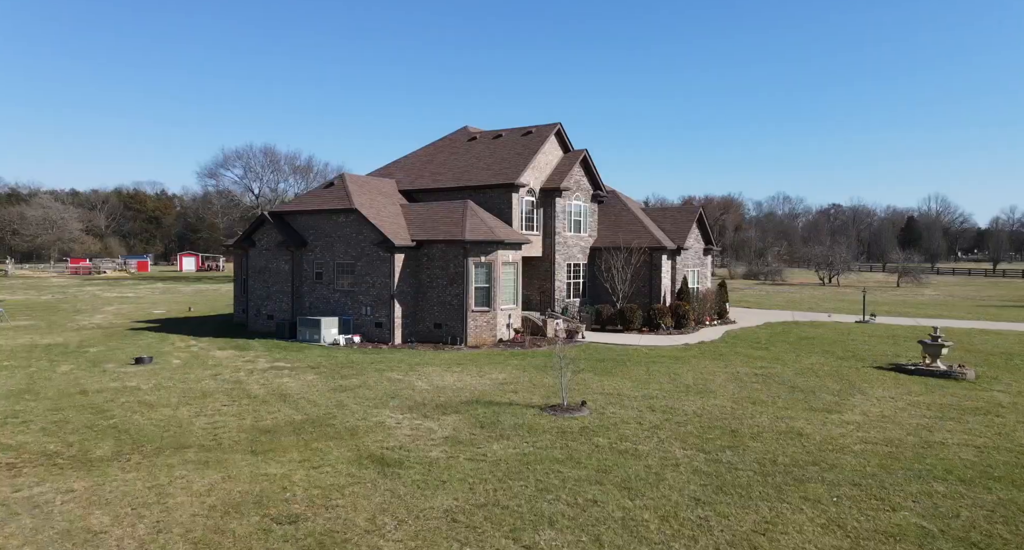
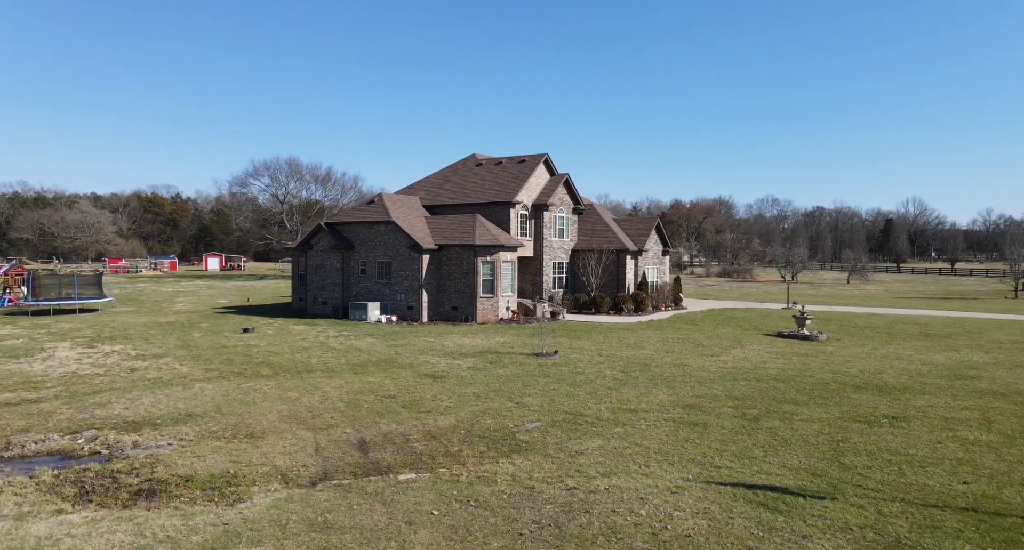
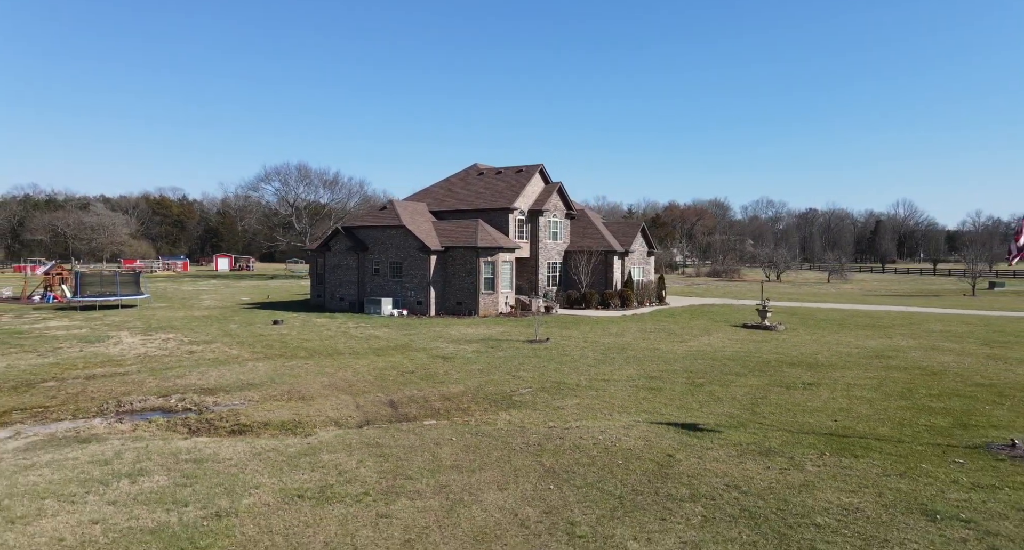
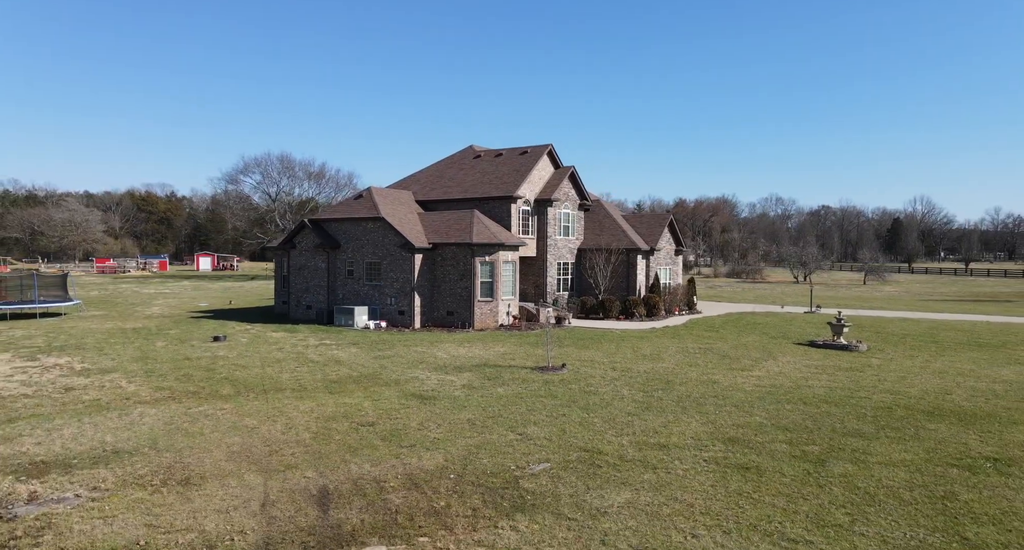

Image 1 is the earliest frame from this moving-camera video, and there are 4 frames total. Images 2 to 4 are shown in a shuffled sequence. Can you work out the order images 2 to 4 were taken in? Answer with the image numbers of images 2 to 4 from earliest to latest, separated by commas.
4, 2, 3
